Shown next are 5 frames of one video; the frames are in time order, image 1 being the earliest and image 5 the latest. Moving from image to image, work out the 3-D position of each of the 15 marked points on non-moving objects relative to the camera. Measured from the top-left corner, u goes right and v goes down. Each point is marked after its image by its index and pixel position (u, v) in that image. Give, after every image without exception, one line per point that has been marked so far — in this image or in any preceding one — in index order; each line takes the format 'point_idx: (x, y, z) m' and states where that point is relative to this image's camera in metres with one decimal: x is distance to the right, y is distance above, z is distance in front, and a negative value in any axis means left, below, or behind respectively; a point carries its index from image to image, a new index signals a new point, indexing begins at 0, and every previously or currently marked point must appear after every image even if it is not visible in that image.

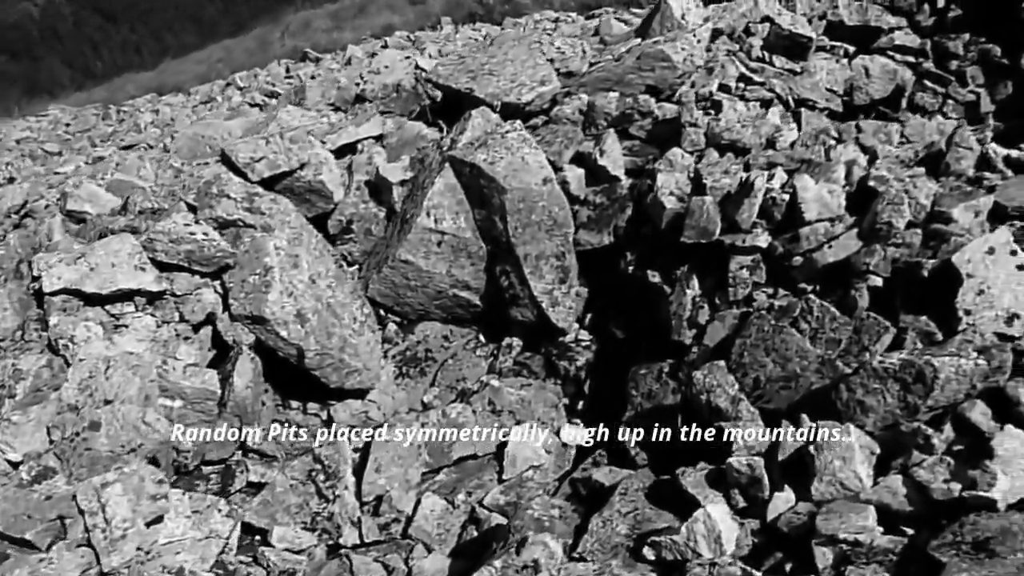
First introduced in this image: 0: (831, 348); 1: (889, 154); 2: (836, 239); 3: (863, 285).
0: (+1.8, -0.4, +6.1) m
1: (+2.5, +0.9, +7.3) m
2: (+1.9, +0.3, +6.5) m
3: (+2.0, 0.0, +6.3) m
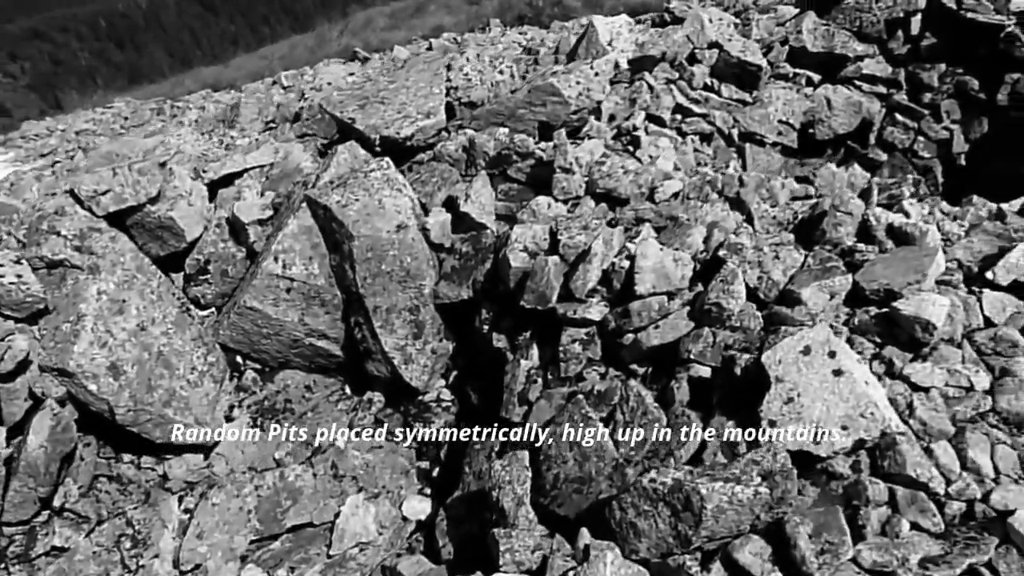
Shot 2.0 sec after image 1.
0: (+0.6, -0.8, +5.3) m
1: (+1.5, +0.4, +6.5) m
2: (+0.8, -0.2, +5.7) m
3: (+0.9, -0.5, +5.5) m
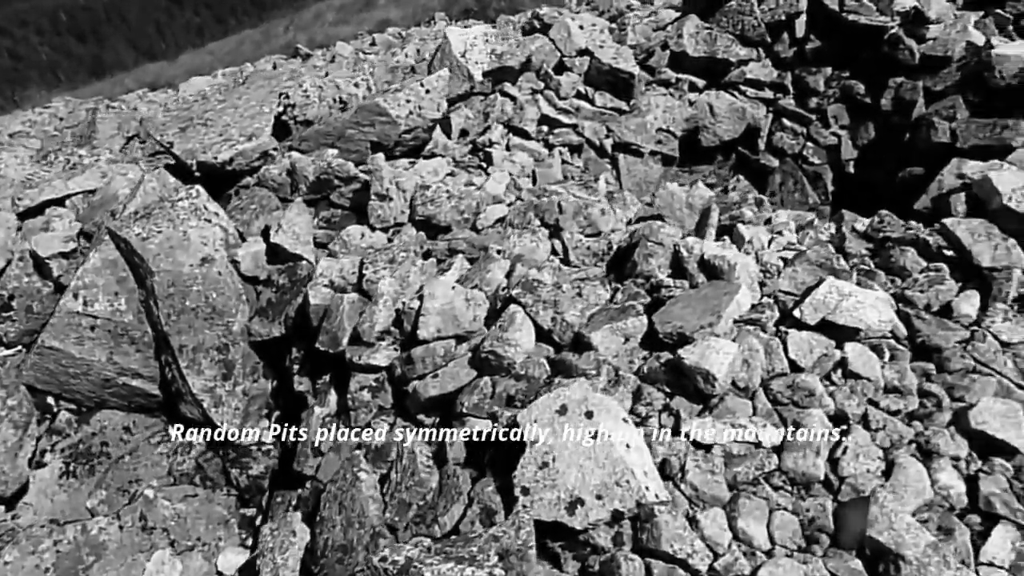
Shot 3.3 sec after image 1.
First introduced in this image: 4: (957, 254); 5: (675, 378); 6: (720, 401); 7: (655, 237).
0: (-0.5, -1.0, +4.9) m
1: (+0.4, +0.2, +6.0) m
2: (-0.3, -0.4, +5.3) m
3: (-0.3, -0.7, +5.1) m
4: (+2.4, +0.2, +5.8) m
5: (+0.7, -0.4, +4.9) m
6: (+0.9, -0.5, +4.8) m
7: (+0.8, +0.3, +5.8) m
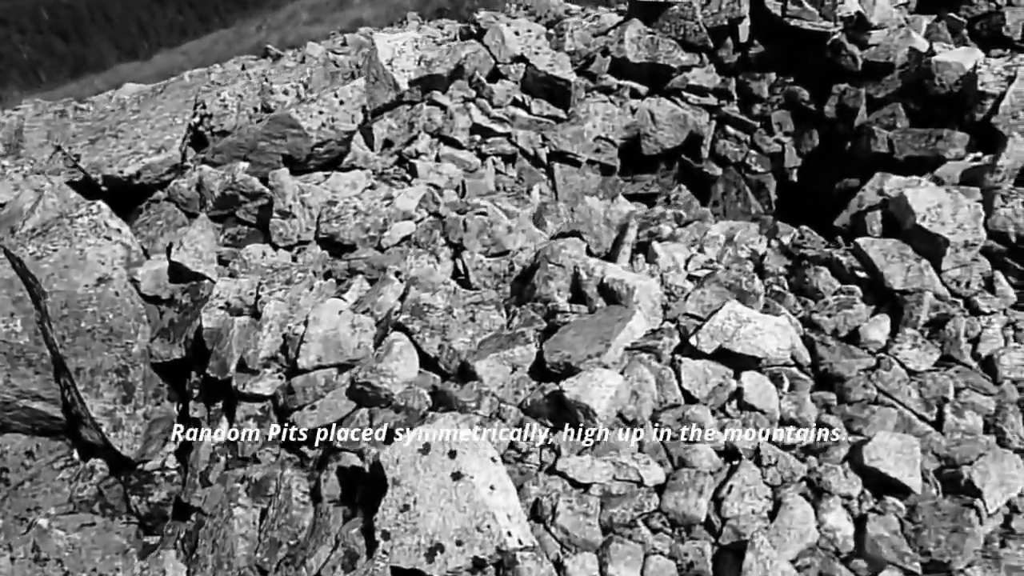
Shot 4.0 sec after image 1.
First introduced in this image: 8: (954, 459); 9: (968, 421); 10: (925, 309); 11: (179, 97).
0: (-1.1, -1.2, +4.6) m
1: (-0.2, +0.1, +5.8) m
2: (-0.9, -0.5, +5.0) m
3: (-0.8, -0.8, +4.8) m
4: (+1.9, +0.1, +5.6) m
5: (+0.2, -0.5, +4.7) m
6: (+0.4, -0.6, +4.6) m
7: (+0.2, +0.2, +5.6) m
8: (+2.0, -0.8, +4.7) m
9: (+2.1, -0.6, +4.9) m
10: (+2.1, -0.1, +5.3) m
11: (-2.5, +1.4, +7.8) m
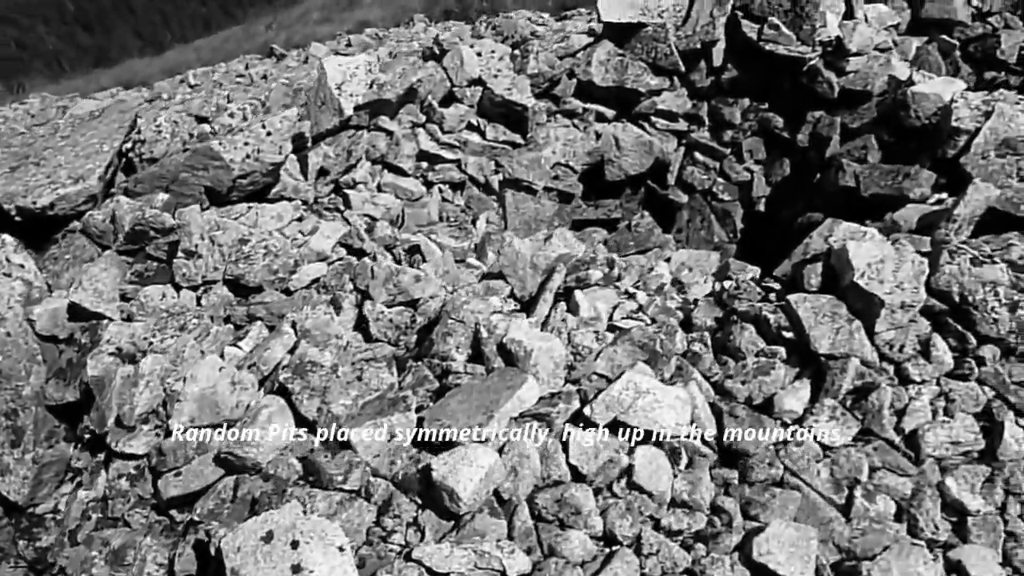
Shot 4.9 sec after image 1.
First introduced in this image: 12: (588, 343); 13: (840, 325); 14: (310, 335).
0: (-1.6, -1.4, +4.4) m
1: (-0.7, -0.1, +5.5) m
2: (-1.4, -0.8, +4.7) m
3: (-1.3, -1.1, +4.5) m
4: (+1.4, -0.2, +5.2) m
5: (-0.3, -0.8, +4.4) m
6: (-0.2, -0.9, +4.3) m
7: (-0.3, -0.1, +5.2) m
8: (+1.4, -1.1, +4.4) m
9: (+1.6, -0.9, +4.5) m
10: (+1.5, -0.4, +4.9) m
11: (-2.9, +1.2, +7.6) m
12: (+0.4, -0.3, +5.3) m
13: (+1.5, -0.2, +5.1) m
14: (-1.0, -0.2, +5.2) m
